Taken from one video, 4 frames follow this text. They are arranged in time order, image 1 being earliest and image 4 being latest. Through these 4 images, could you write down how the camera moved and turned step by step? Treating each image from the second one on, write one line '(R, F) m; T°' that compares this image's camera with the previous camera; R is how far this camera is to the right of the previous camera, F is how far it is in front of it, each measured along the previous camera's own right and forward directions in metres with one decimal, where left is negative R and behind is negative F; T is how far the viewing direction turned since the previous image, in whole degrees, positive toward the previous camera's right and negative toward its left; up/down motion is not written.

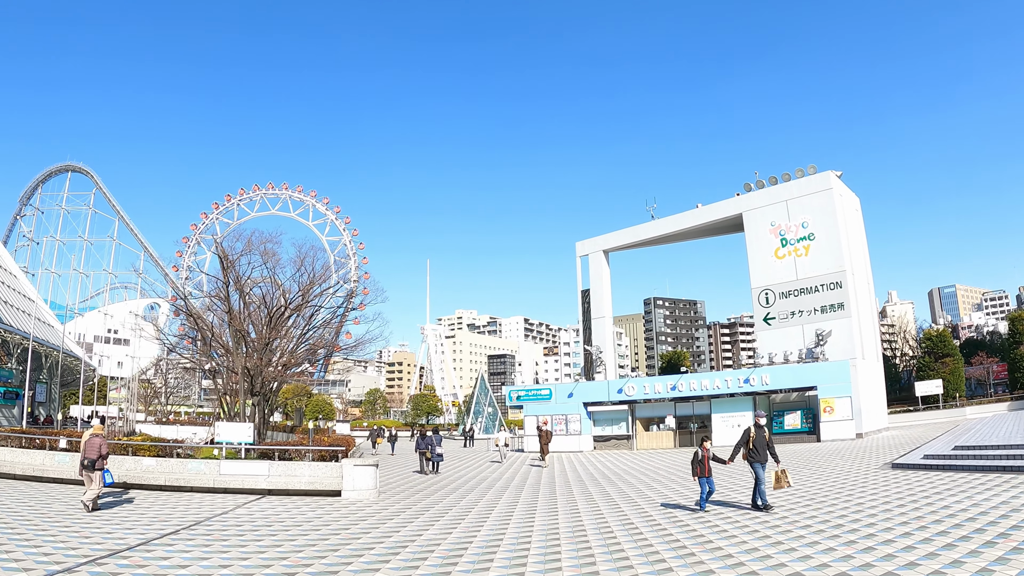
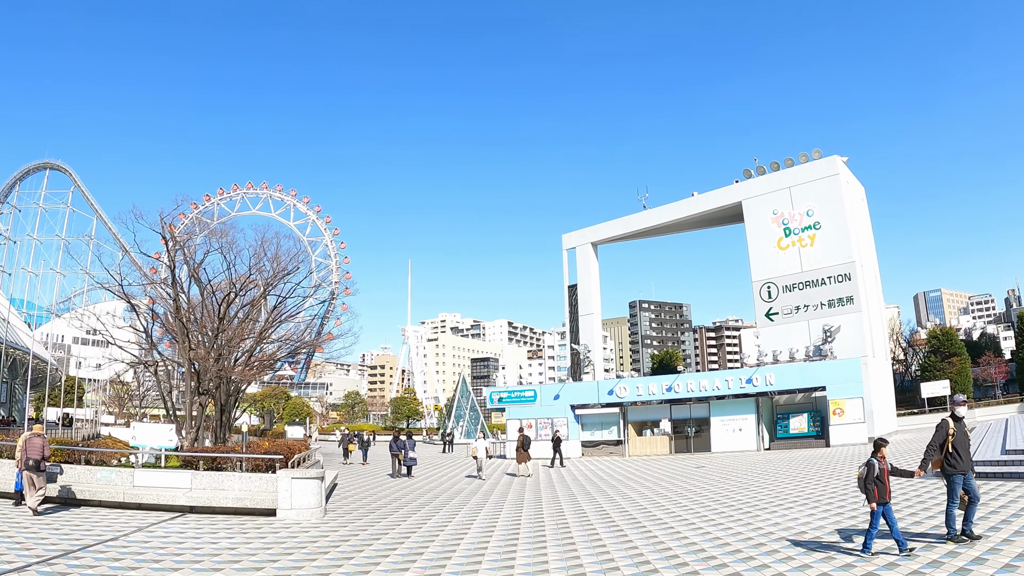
(+0.1, +2.2) m; +1°
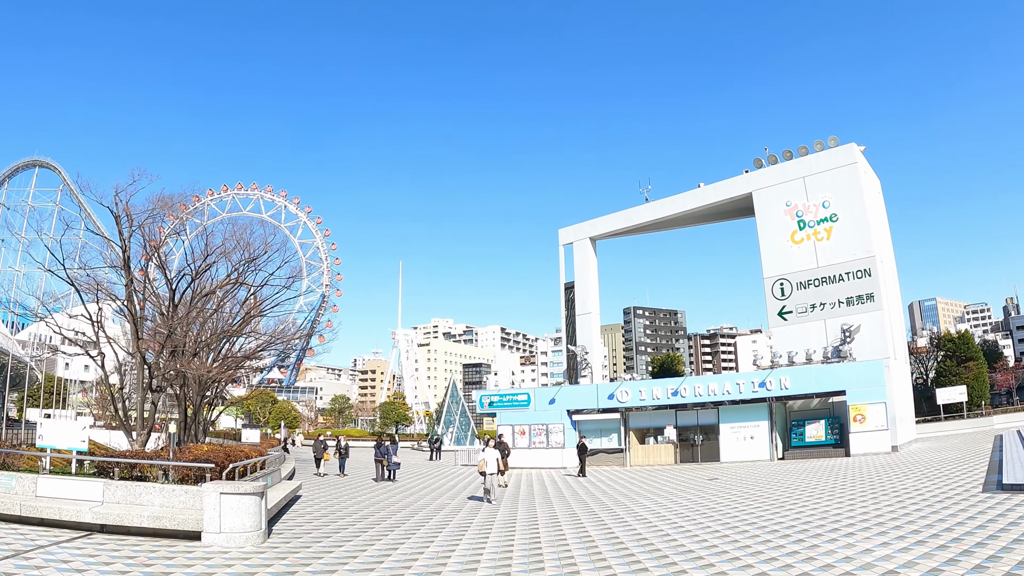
(0.0, +1.9) m; +1°
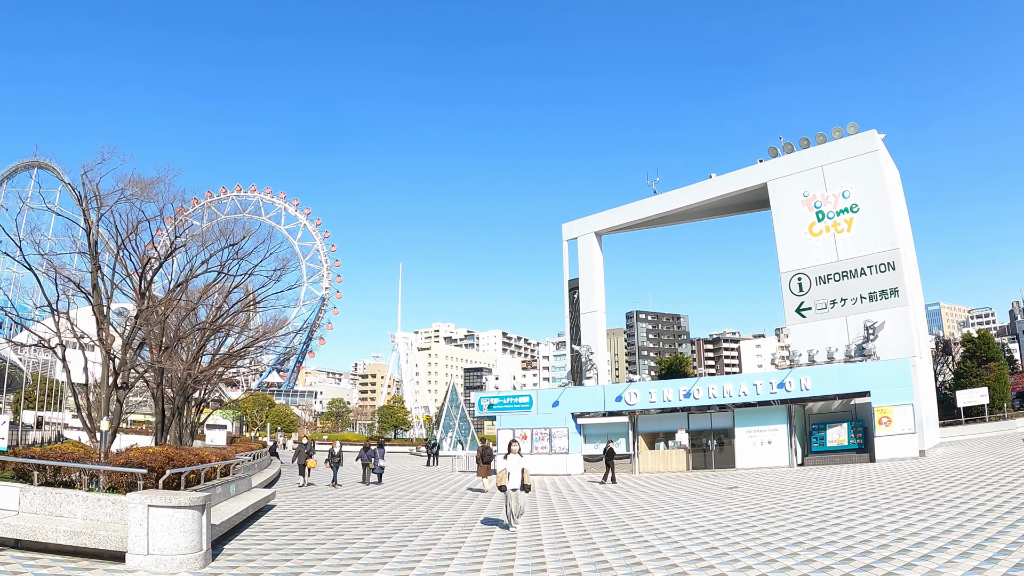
(0.0, +1.4) m; 0°
